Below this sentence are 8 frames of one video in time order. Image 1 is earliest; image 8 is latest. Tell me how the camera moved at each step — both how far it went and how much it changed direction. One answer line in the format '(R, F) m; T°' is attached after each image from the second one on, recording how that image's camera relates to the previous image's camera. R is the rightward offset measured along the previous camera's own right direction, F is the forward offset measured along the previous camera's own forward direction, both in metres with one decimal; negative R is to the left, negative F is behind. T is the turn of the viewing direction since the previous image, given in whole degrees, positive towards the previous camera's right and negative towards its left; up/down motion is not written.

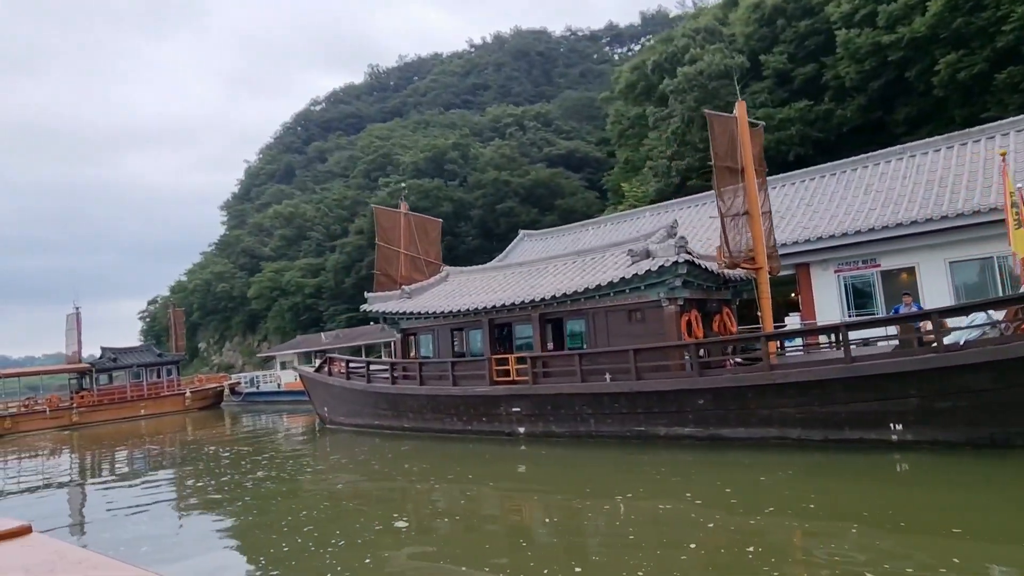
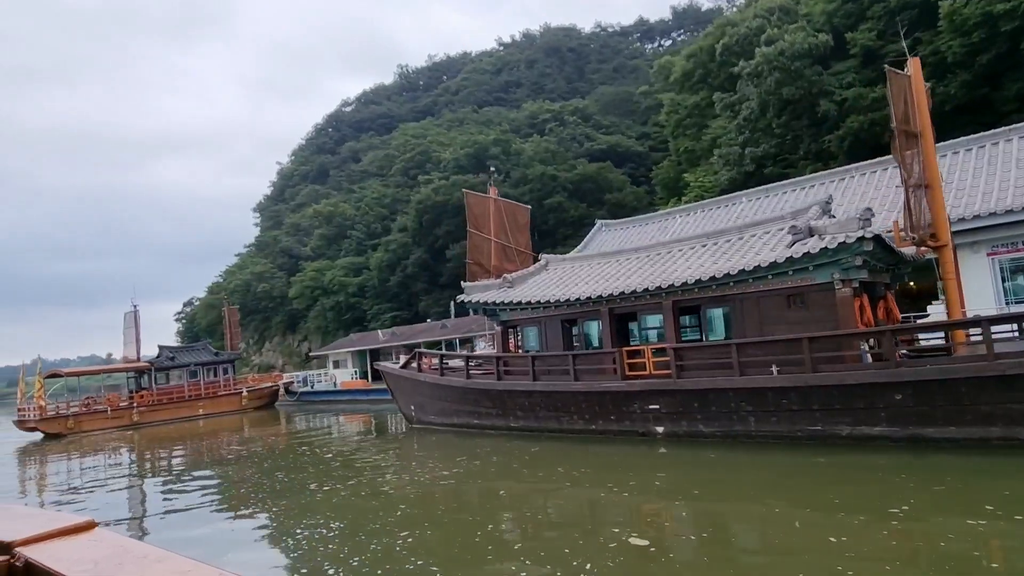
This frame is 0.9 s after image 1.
(-1.7, +1.0) m; -2°
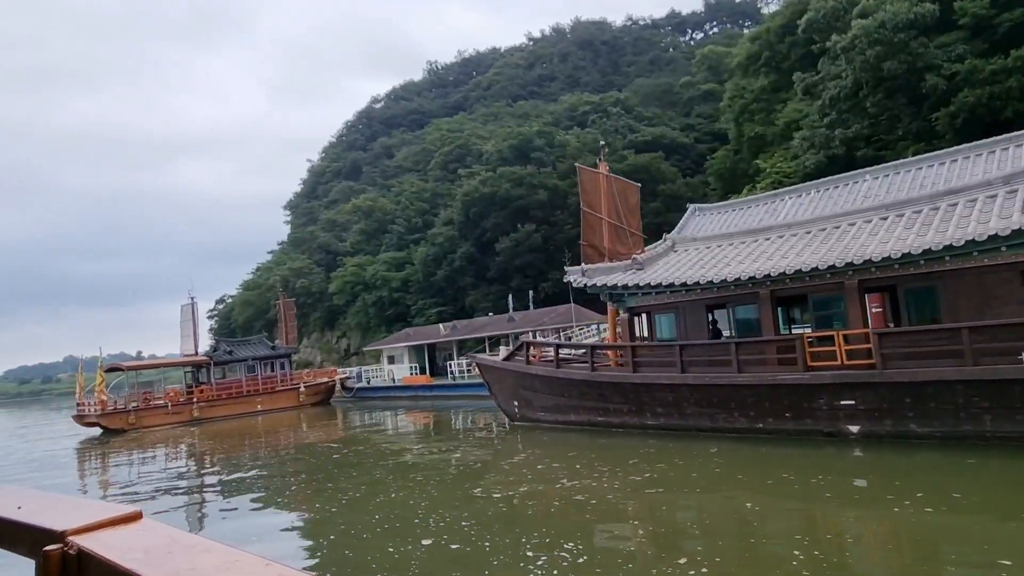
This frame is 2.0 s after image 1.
(-1.9, +1.2) m; -2°
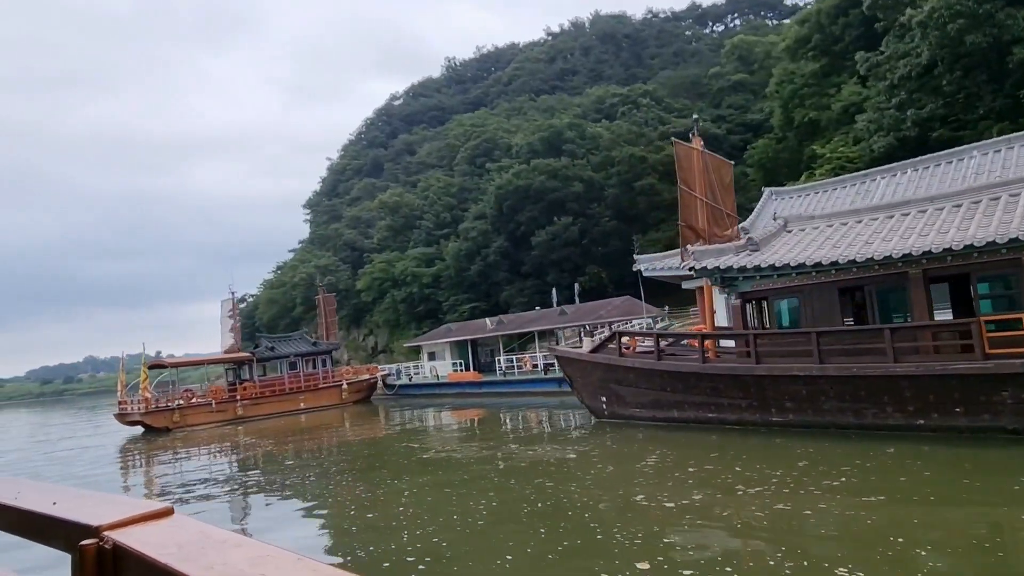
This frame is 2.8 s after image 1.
(-1.4, +1.0) m; -1°
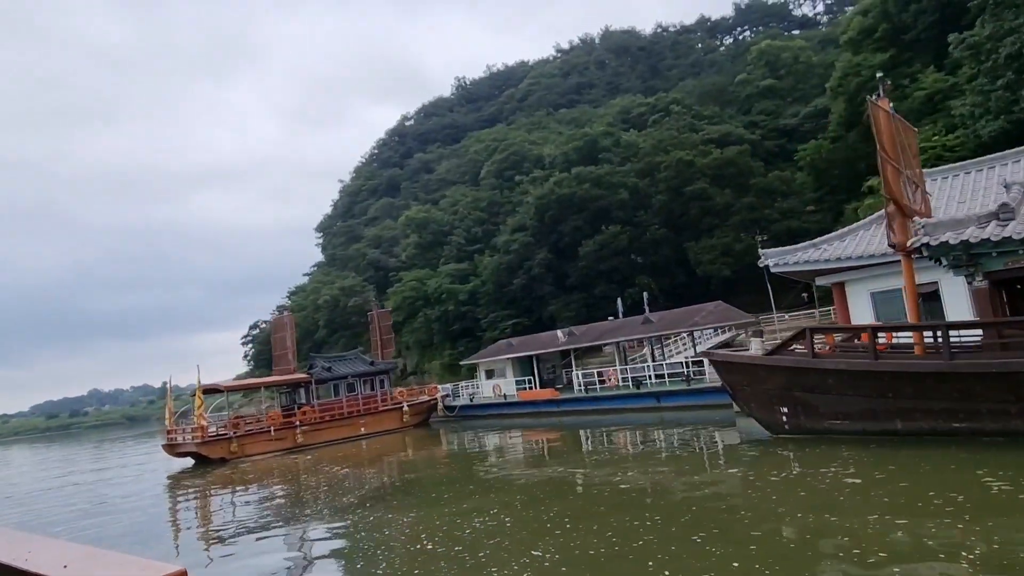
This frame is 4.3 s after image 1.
(-2.6, +1.9) m; 0°
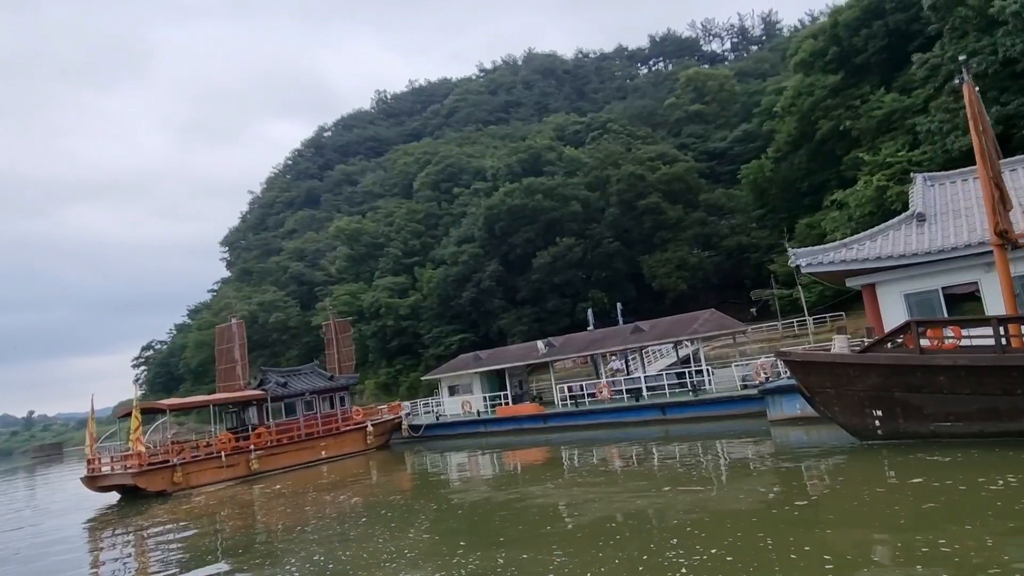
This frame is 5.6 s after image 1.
(-2.4, +1.9) m; +8°
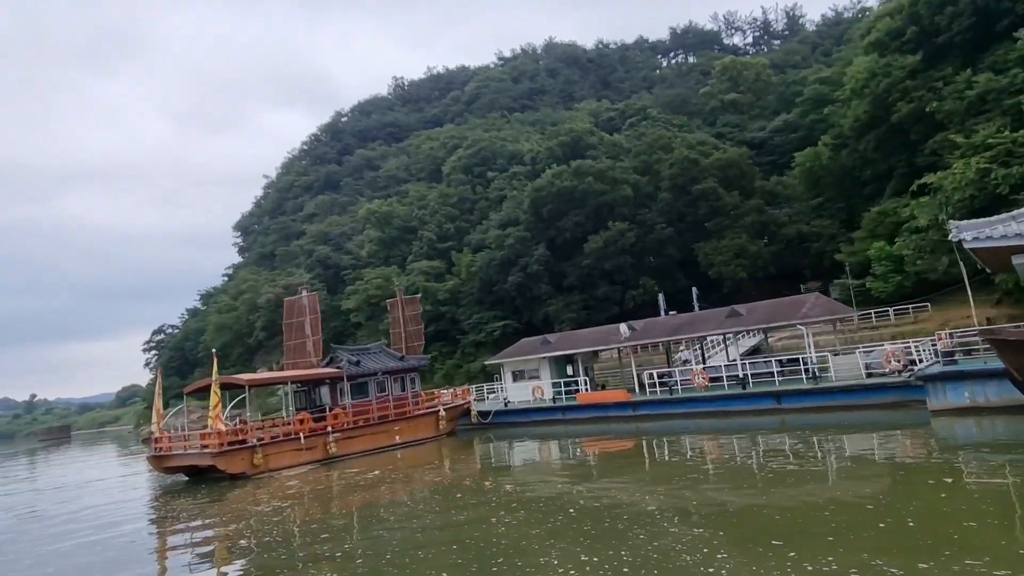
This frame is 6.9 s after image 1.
(-2.6, +1.4) m; 0°
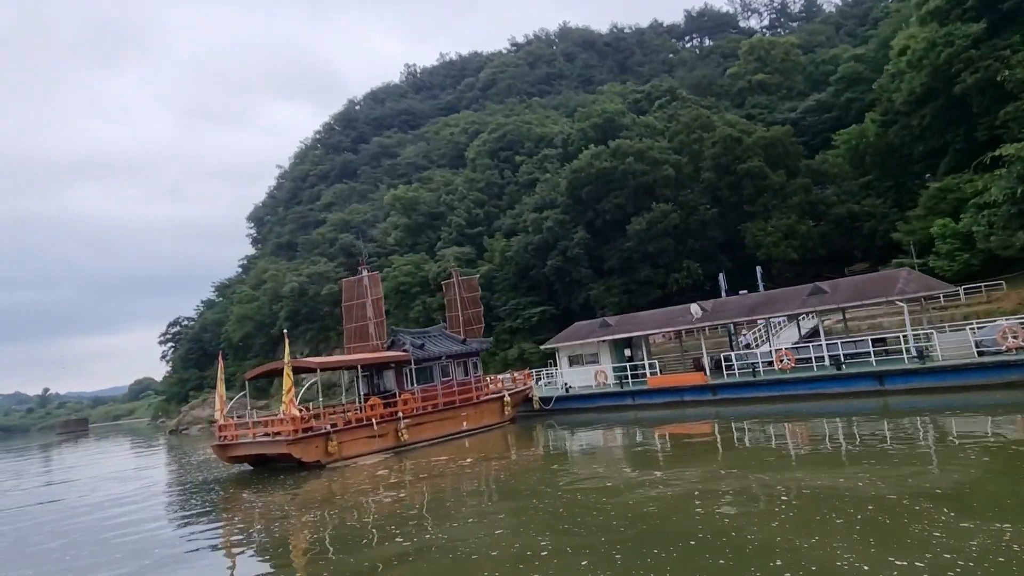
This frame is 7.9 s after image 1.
(-1.8, +1.0) m; 0°
